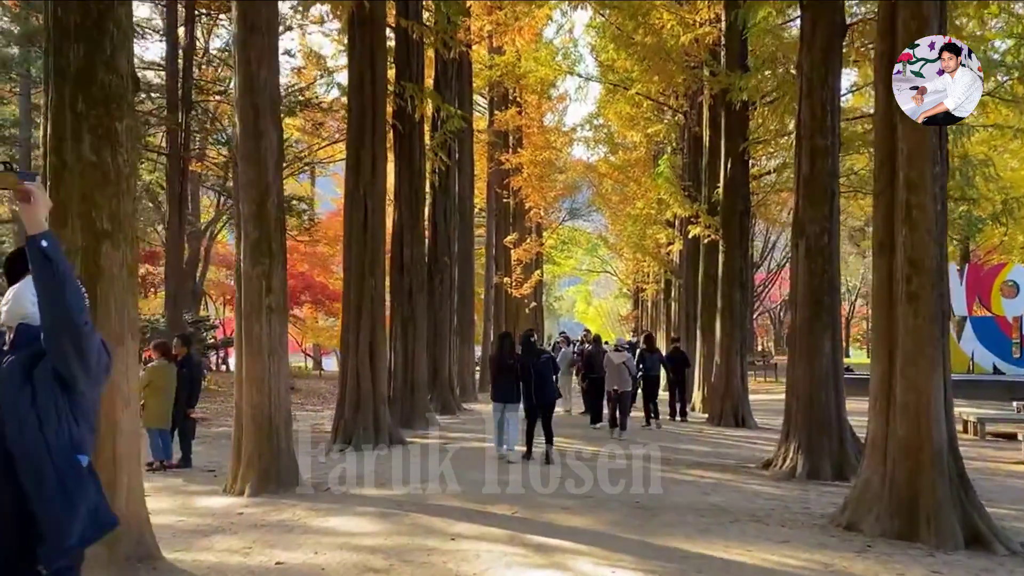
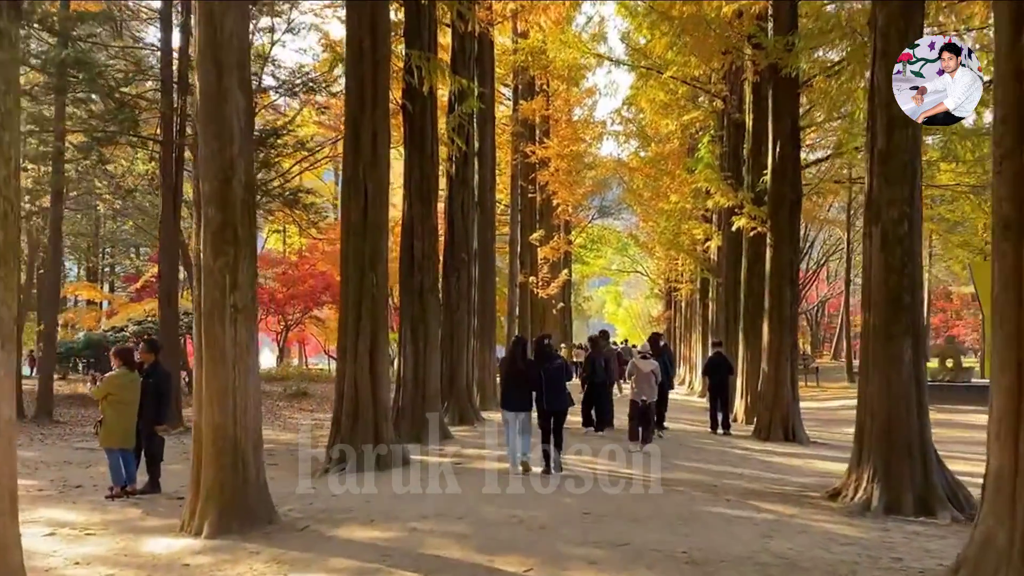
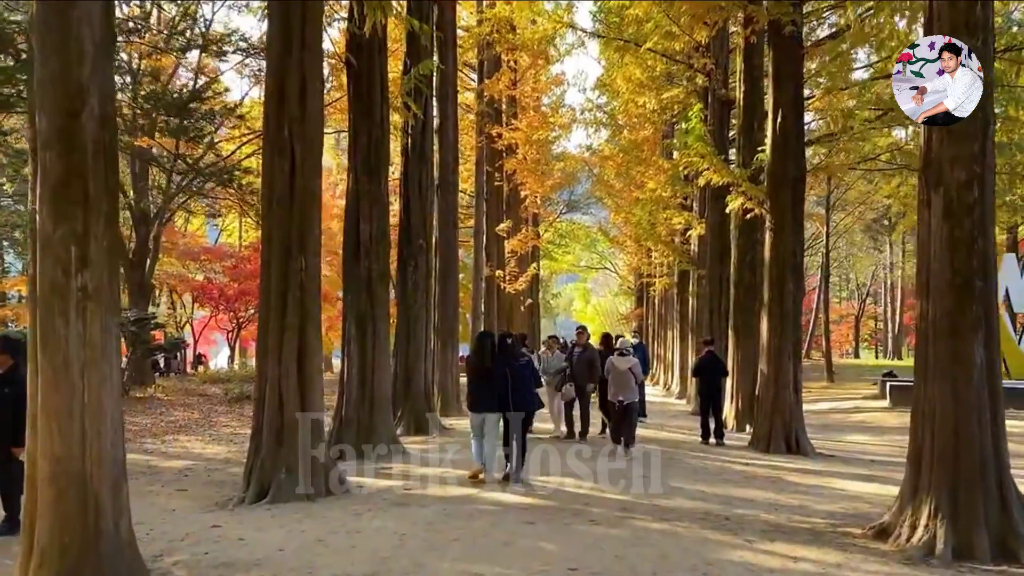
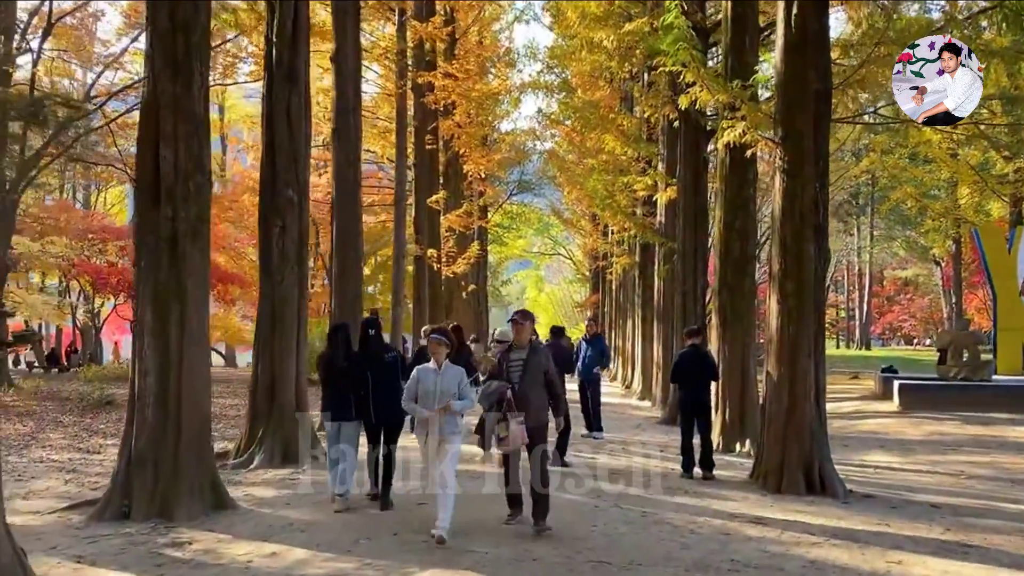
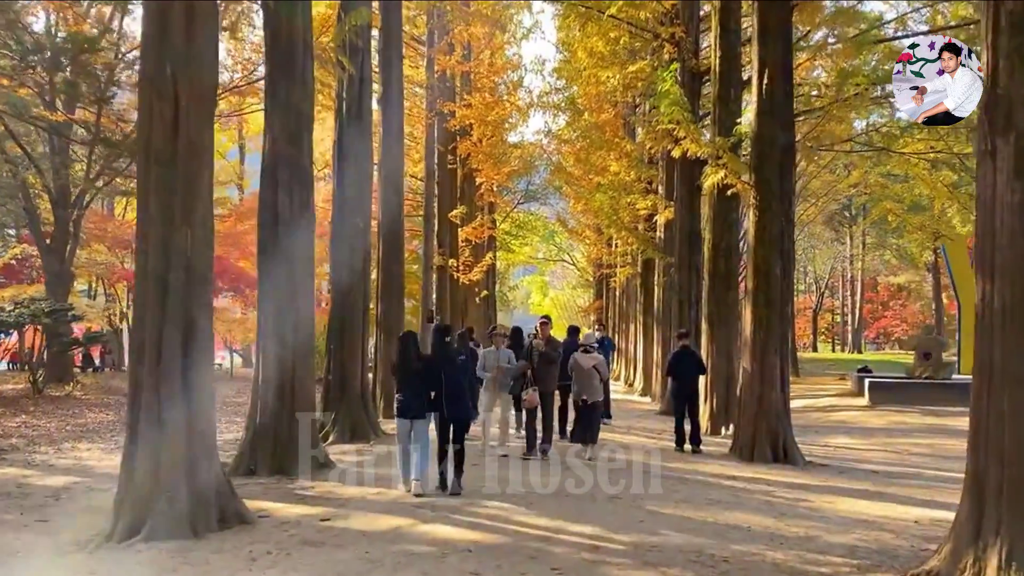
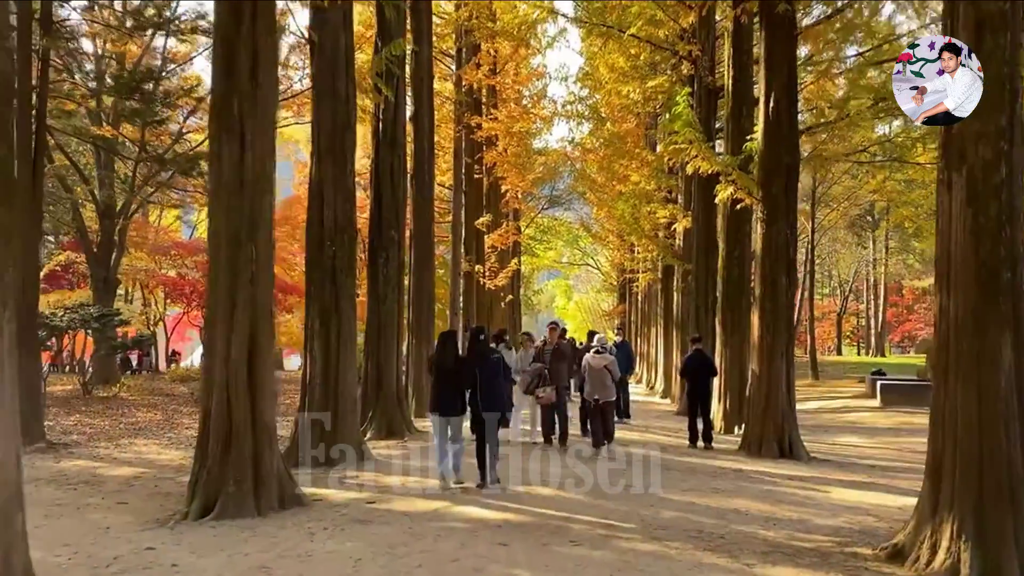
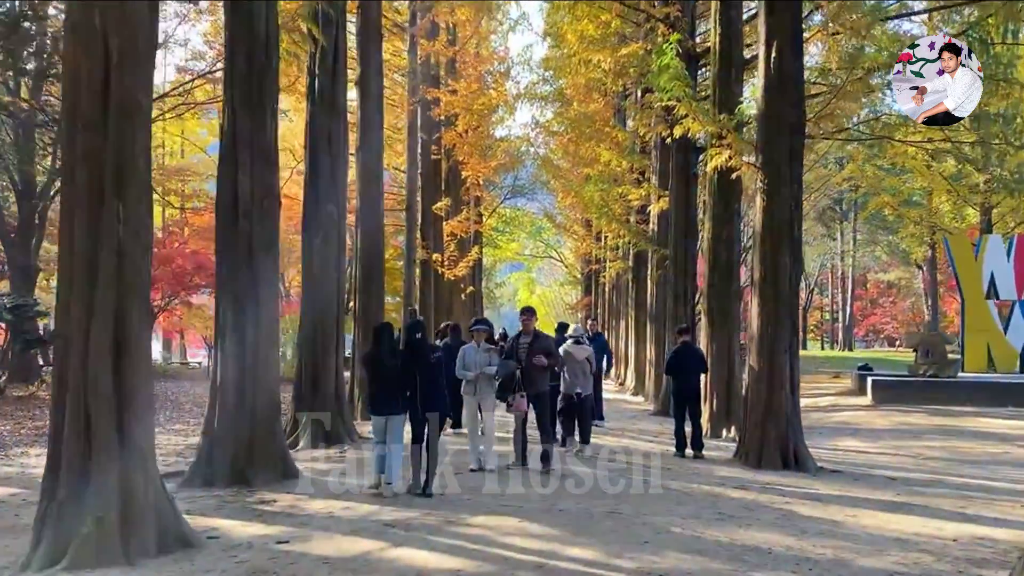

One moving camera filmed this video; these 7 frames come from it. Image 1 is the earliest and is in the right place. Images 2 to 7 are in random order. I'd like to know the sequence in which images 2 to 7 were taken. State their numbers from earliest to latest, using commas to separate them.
2, 3, 6, 5, 7, 4
